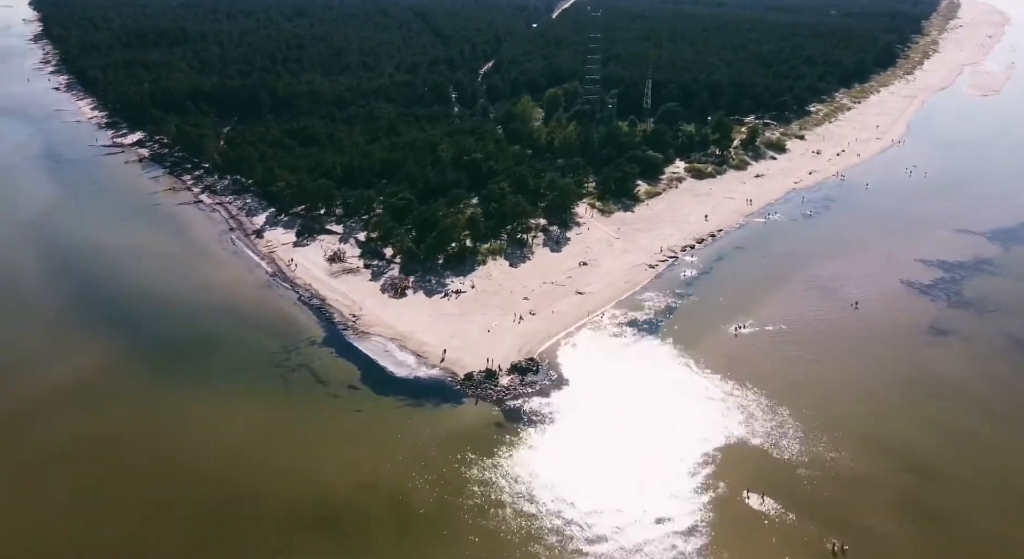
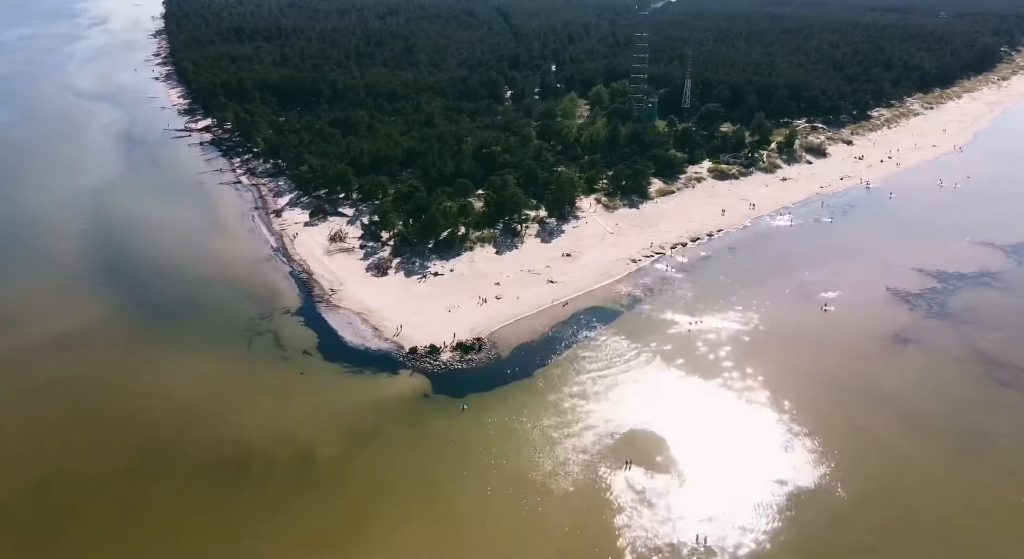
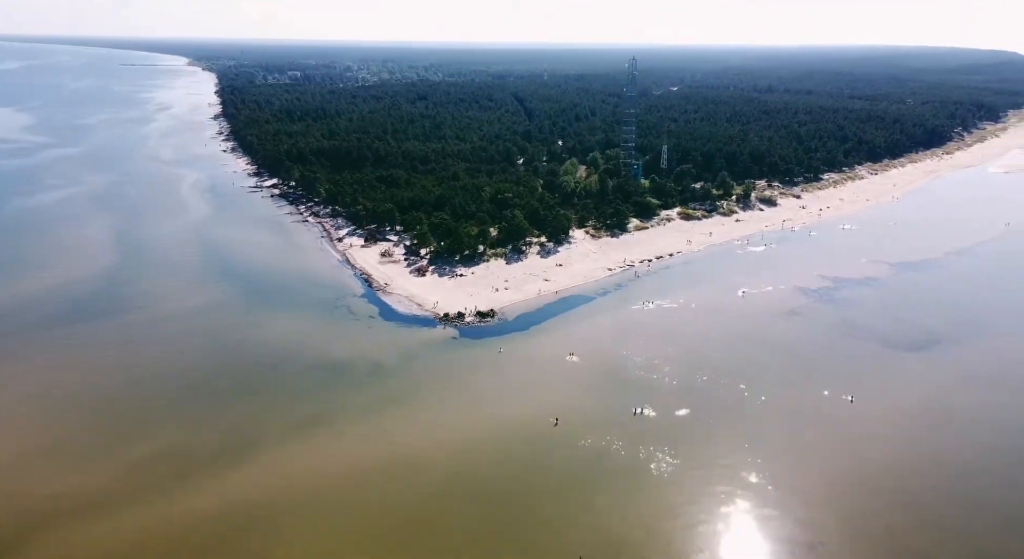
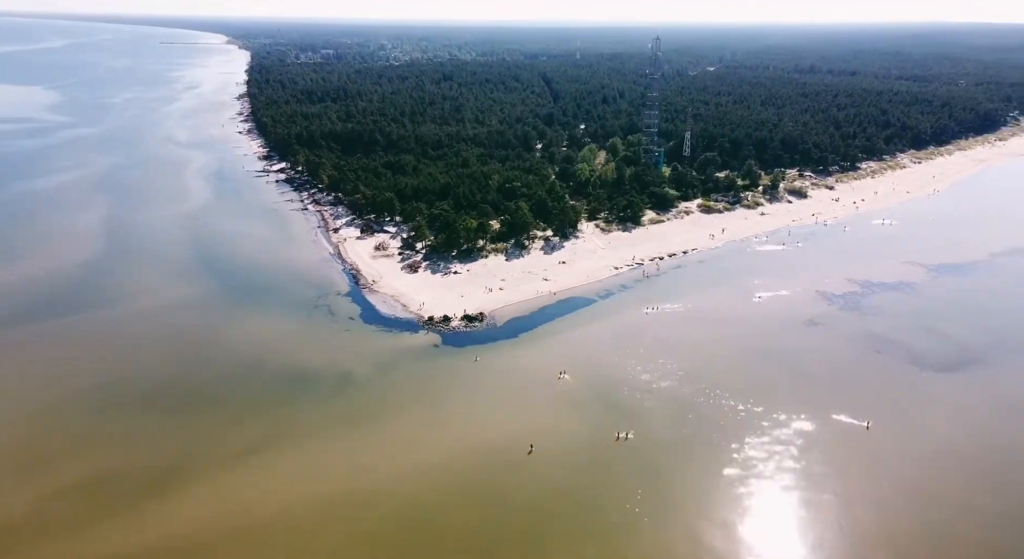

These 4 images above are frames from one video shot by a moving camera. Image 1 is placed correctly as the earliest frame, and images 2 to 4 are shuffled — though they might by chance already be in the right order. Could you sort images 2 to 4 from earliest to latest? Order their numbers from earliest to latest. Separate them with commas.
2, 4, 3
